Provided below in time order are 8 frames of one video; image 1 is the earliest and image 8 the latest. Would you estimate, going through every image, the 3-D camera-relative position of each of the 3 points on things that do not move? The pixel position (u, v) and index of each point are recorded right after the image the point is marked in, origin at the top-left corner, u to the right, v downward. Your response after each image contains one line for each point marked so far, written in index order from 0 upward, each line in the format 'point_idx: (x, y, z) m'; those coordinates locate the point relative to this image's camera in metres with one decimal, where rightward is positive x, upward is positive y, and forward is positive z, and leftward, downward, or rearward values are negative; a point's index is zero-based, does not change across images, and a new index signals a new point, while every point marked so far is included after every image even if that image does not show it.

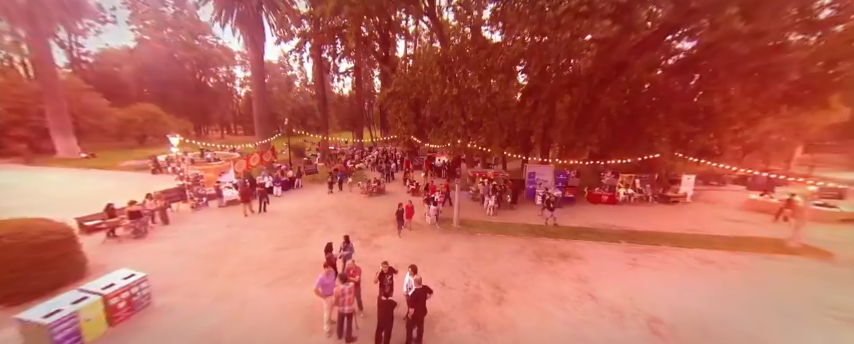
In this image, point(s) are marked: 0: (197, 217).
0: (-12.2, -2.3, +12.0) m
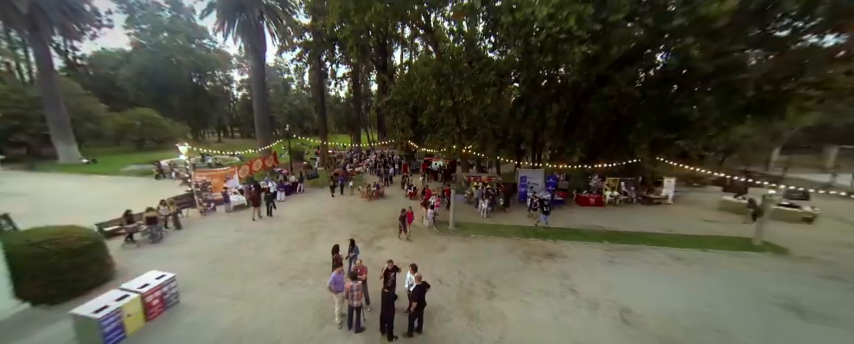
0: (-12.3, -2.7, +12.7) m
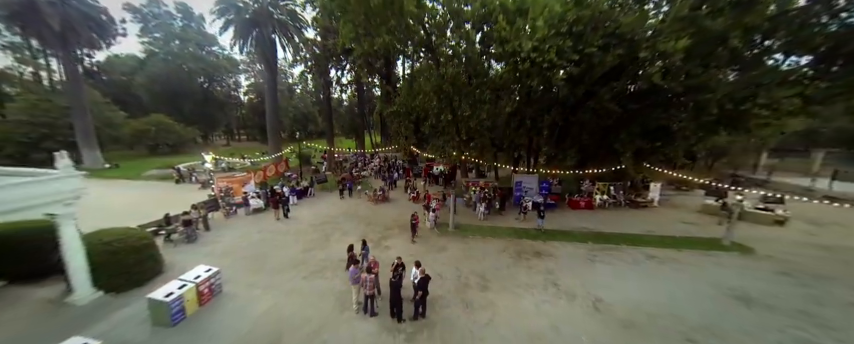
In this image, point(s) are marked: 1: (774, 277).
0: (-12.2, -3.2, +14.1) m
1: (+15.3, -4.6, +10.0) m
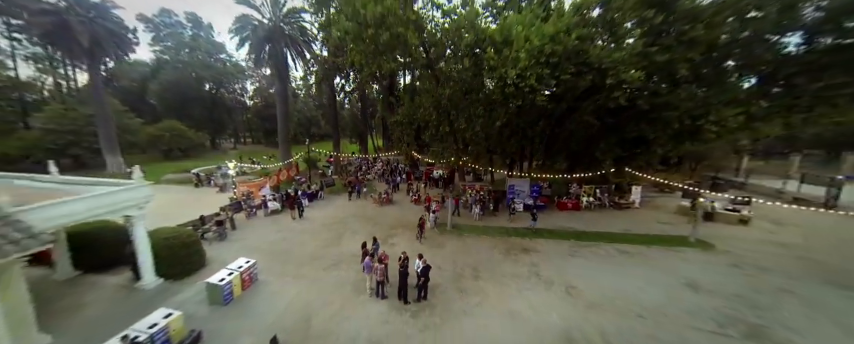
0: (-12.1, -3.6, +15.8) m
1: (+15.3, -4.9, +11.7) m
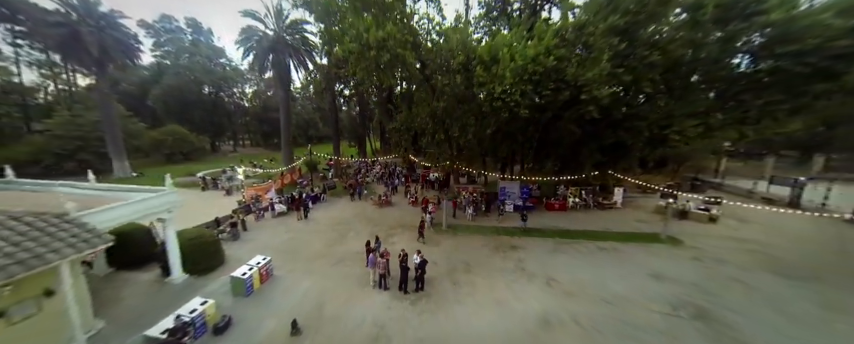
0: (-12.4, -3.9, +17.0) m
1: (+15.1, -5.2, +13.2) m
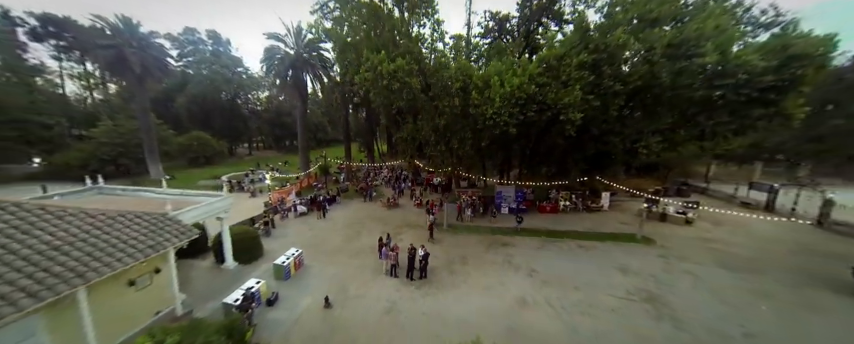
0: (-12.1, -4.4, +19.6) m
1: (+15.3, -5.8, +15.3) m
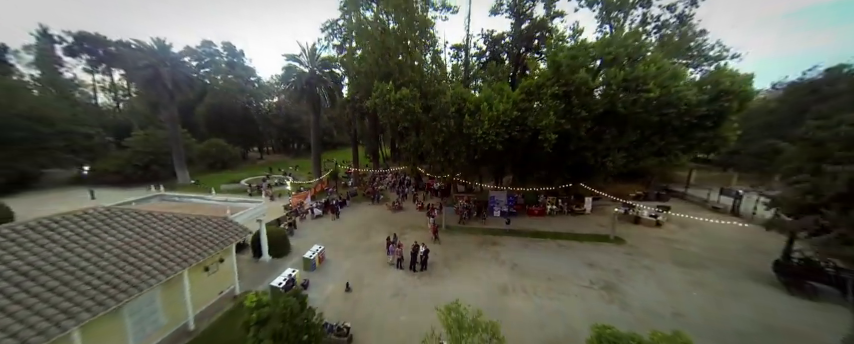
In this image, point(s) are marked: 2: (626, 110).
0: (-12.1, -5.2, +22.6) m
1: (+15.3, -6.6, +18.0) m
2: (+13.9, +4.3, +15.8) m
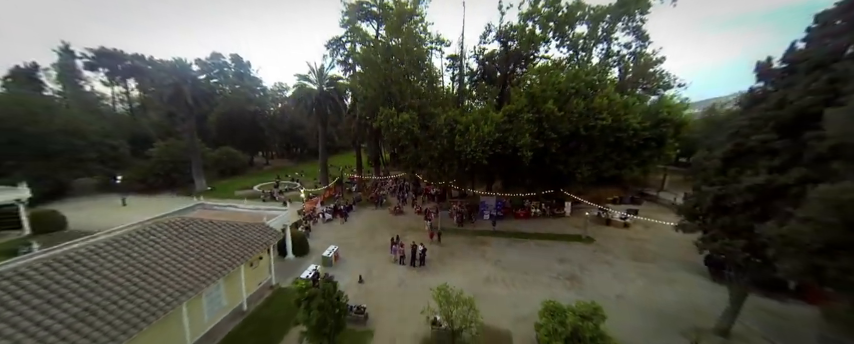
0: (-12.3, -6.3, +25.8) m
1: (+15.1, -7.5, +21.4) m
2: (+13.7, +3.3, +19.2) m
